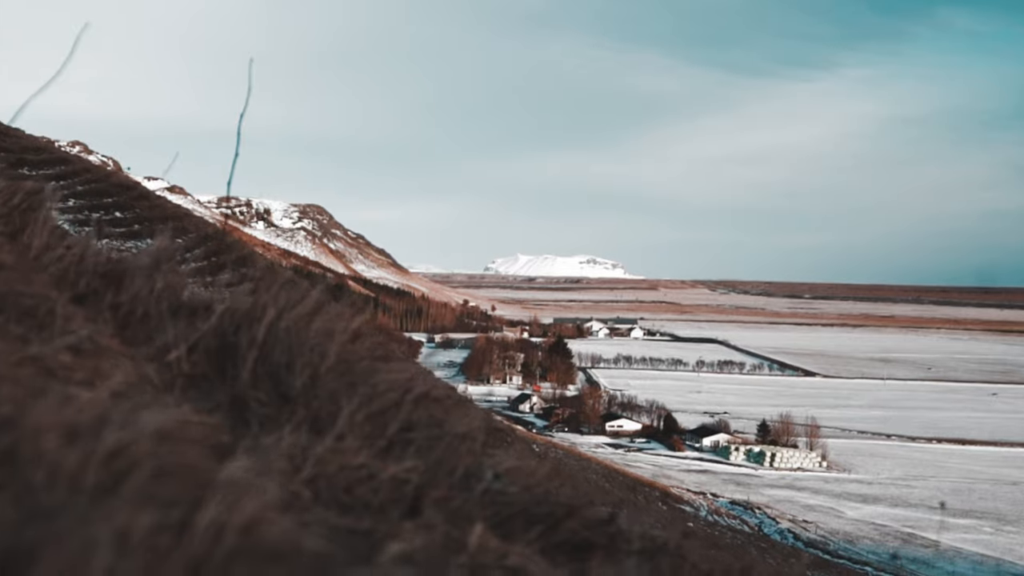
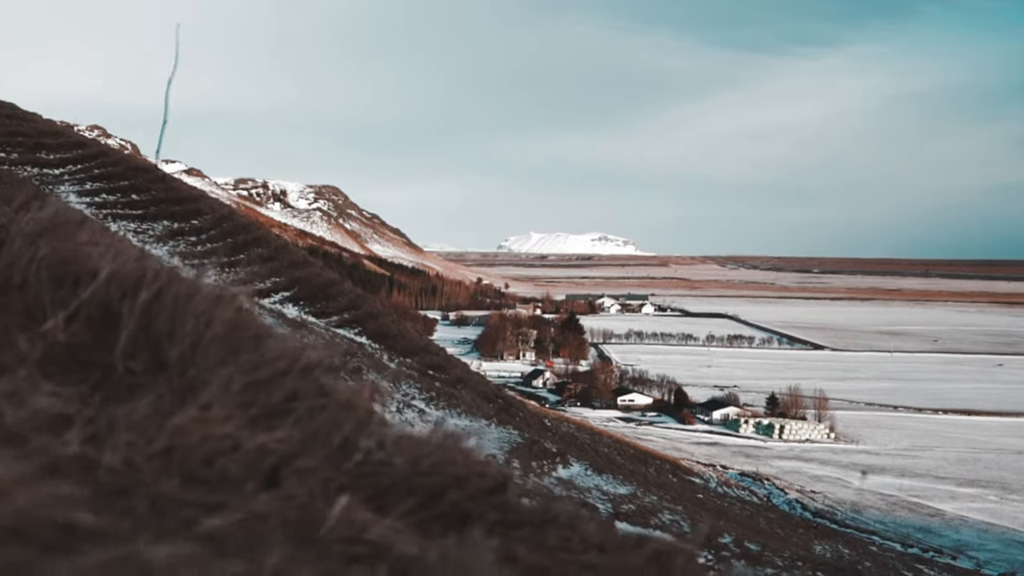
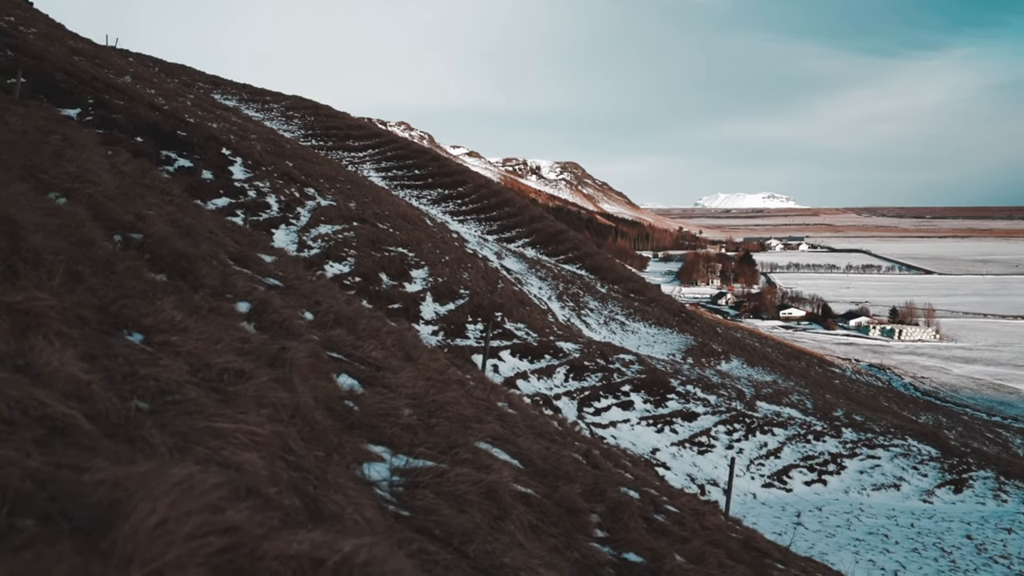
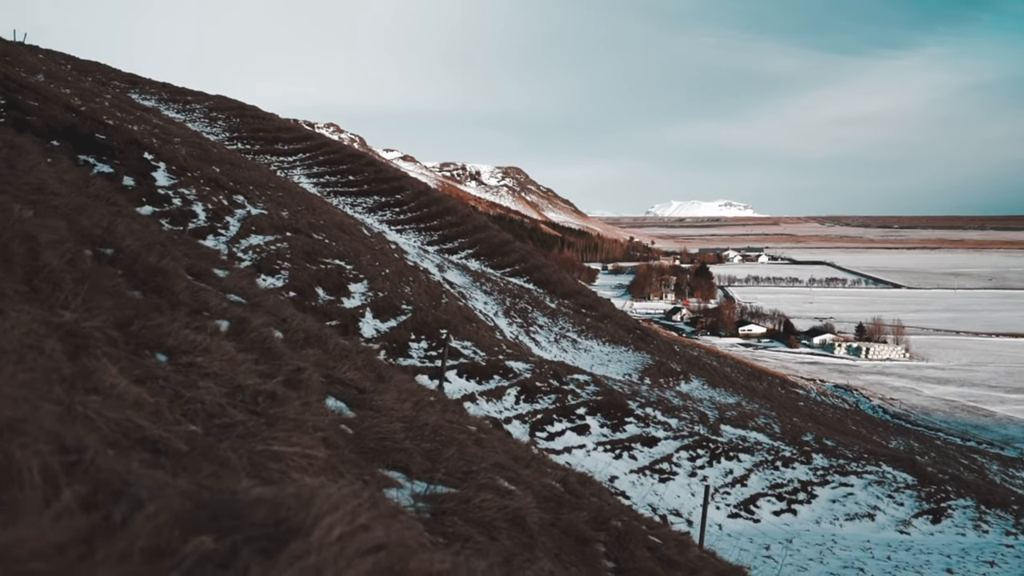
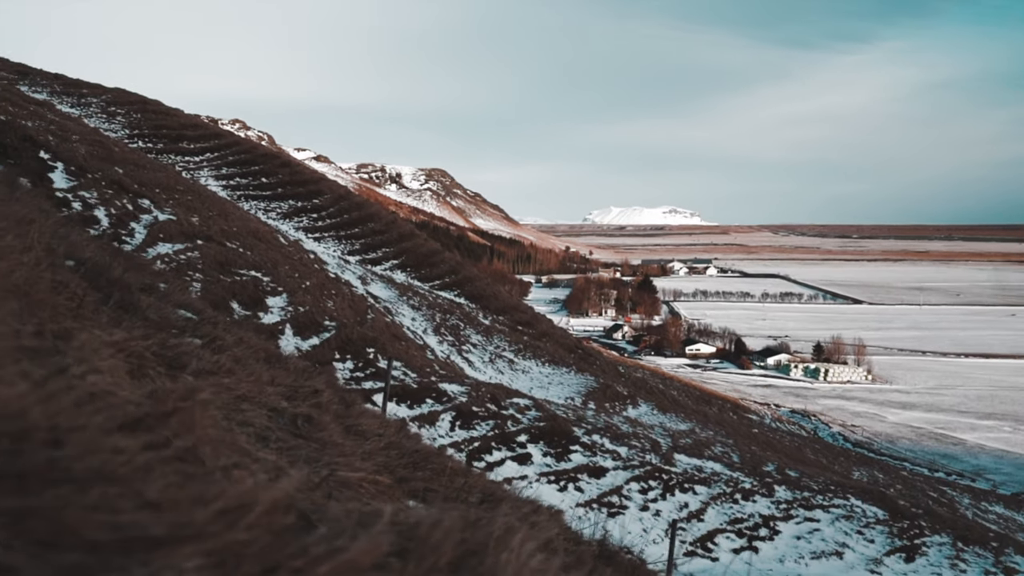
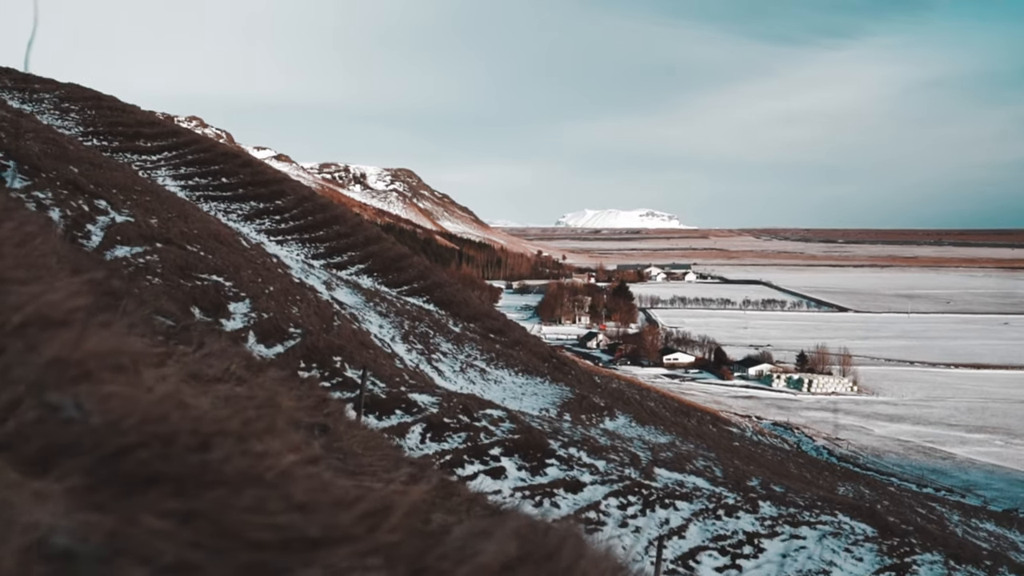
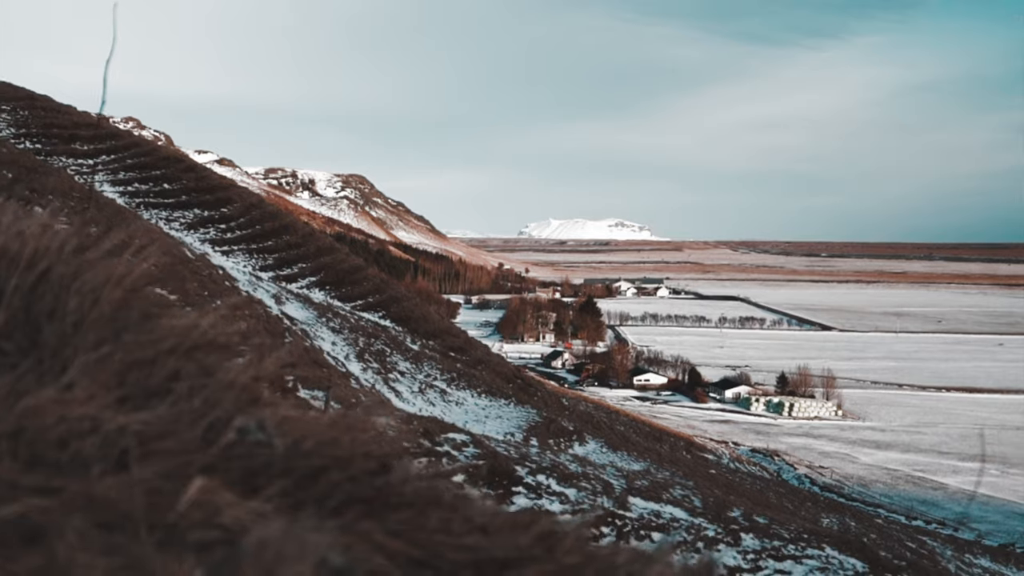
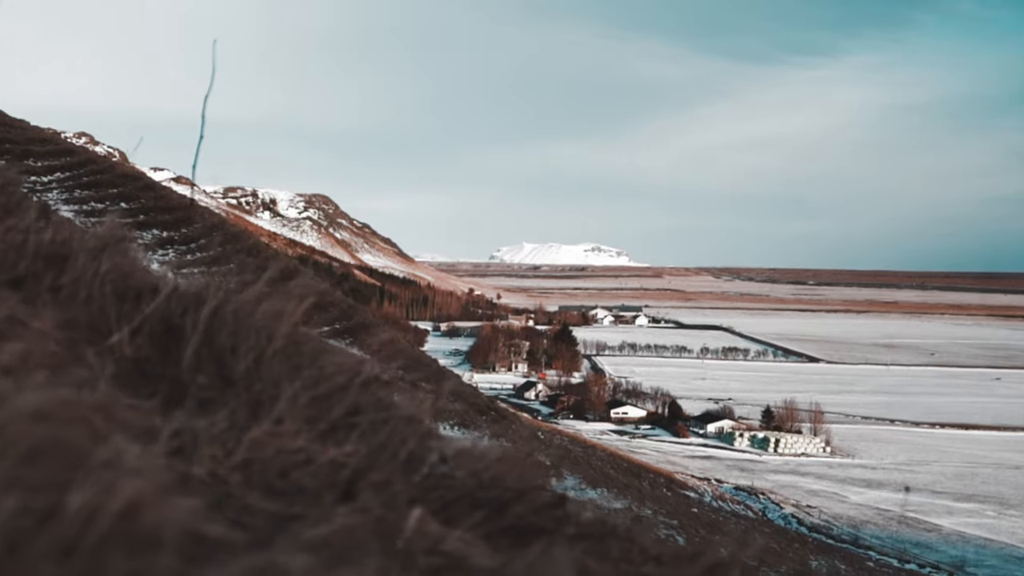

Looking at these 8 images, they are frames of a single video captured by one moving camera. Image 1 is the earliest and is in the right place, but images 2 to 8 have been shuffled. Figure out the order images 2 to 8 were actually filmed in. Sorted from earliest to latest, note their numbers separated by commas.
8, 2, 7, 6, 5, 4, 3
